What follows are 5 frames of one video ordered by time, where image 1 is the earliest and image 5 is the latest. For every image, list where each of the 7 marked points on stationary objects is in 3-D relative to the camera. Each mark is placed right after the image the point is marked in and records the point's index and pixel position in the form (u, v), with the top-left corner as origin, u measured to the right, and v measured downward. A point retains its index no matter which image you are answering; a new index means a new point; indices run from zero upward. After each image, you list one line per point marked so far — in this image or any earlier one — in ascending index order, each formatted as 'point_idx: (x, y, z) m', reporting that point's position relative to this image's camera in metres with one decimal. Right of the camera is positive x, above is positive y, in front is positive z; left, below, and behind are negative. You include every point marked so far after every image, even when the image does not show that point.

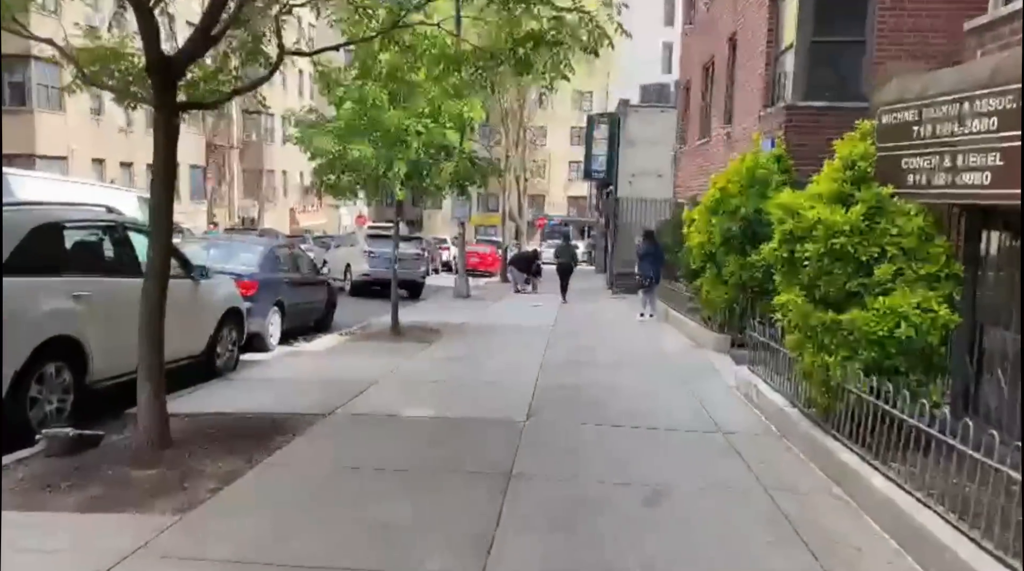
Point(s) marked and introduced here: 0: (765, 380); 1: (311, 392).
0: (+2.1, -0.8, +7.5) m
1: (-1.7, -0.9, +7.8) m
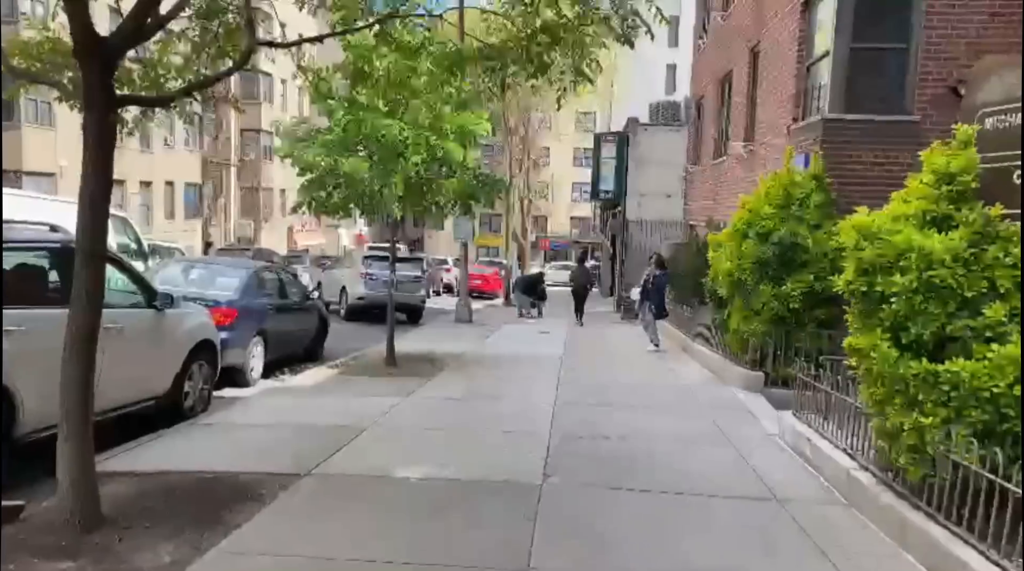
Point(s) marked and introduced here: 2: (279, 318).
0: (+2.2, -1.0, +6.4) m
1: (-1.6, -1.2, +6.7) m
2: (-2.8, -0.4, +10.9) m
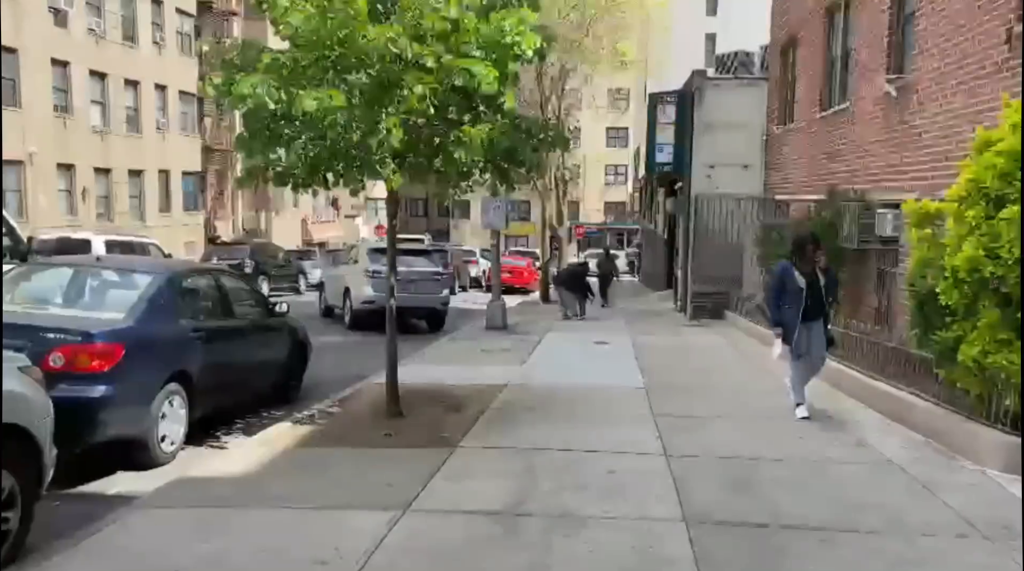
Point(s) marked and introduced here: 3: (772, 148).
0: (+2.6, -1.1, +2.3) m
1: (-1.2, -1.3, +2.8) m
2: (-2.3, -0.5, +6.9) m
3: (+5.0, +2.7, +17.6) m
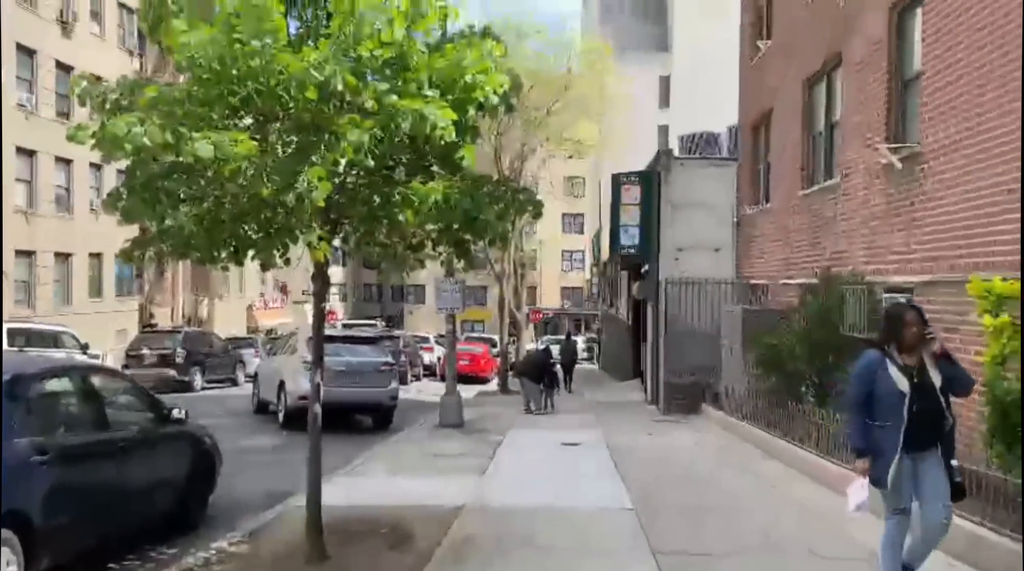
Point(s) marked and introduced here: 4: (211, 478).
0: (+2.6, -1.2, +0.8) m
1: (-1.2, -1.5, +1.0) m
2: (-2.5, -1.1, +5.2) m
3: (+4.2, +1.0, +16.5) m
4: (-2.4, -1.5, +7.1) m
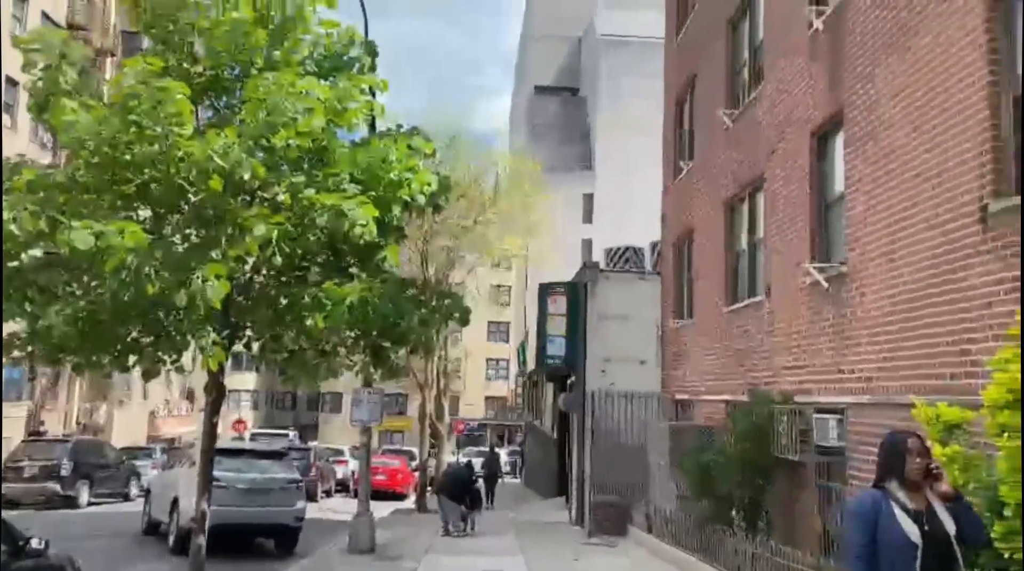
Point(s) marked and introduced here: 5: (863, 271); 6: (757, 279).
0: (+2.5, -1.4, +0.3) m
1: (-1.3, -1.6, +0.2) m
2: (-2.9, -1.6, +4.3) m
3: (+2.8, -1.0, +16.3) m
4: (-3.0, -2.3, +6.1) m
5: (+3.8, +0.2, +9.7) m
6: (+3.5, +0.1, +12.7) m
